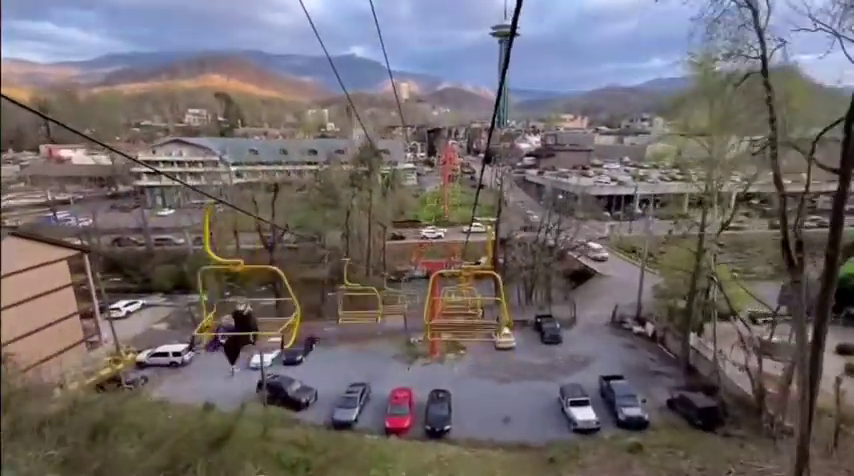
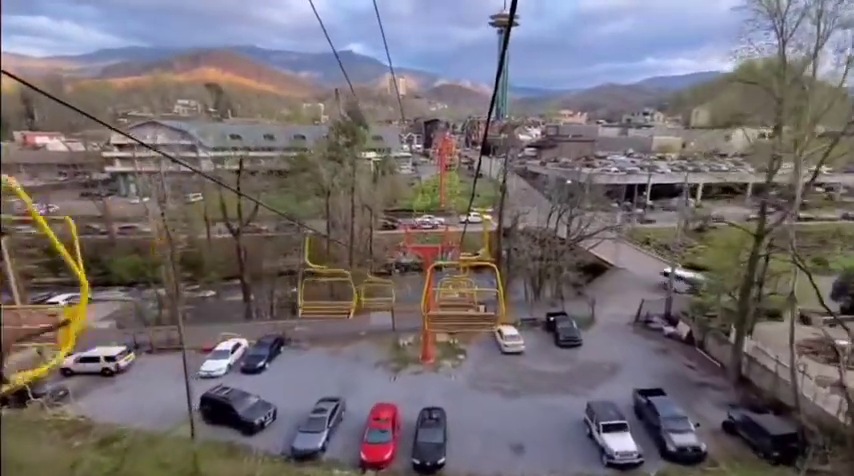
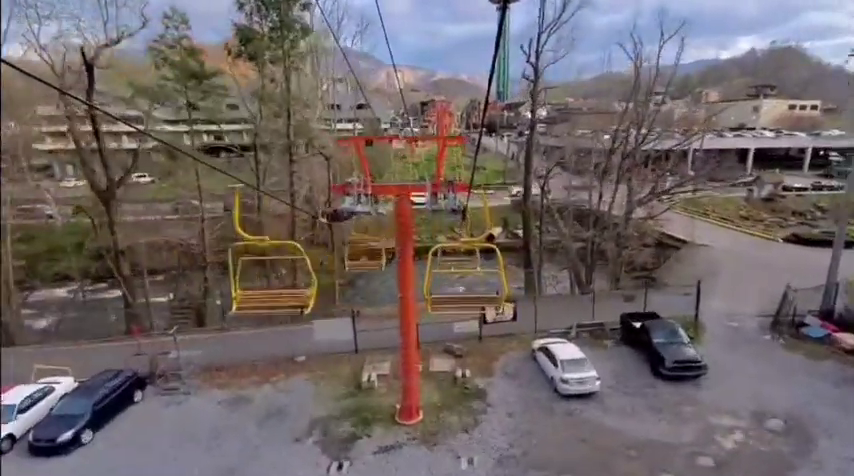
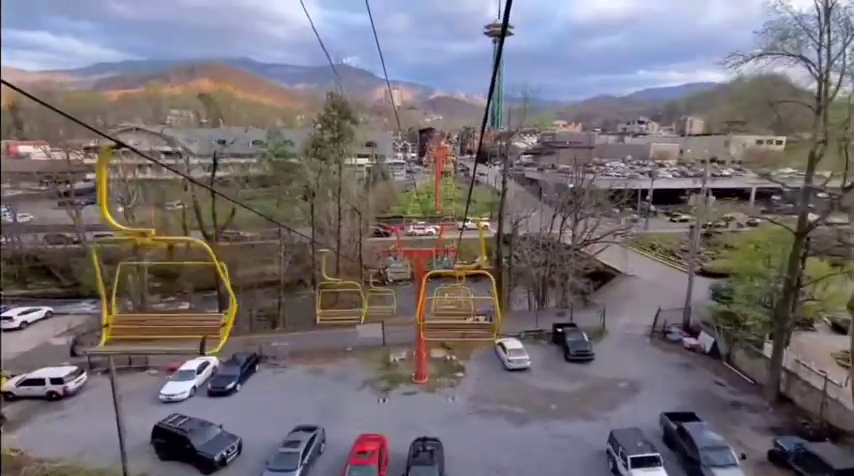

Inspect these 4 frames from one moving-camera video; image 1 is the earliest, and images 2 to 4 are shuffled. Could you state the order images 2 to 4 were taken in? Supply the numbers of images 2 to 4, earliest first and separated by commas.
2, 4, 3
